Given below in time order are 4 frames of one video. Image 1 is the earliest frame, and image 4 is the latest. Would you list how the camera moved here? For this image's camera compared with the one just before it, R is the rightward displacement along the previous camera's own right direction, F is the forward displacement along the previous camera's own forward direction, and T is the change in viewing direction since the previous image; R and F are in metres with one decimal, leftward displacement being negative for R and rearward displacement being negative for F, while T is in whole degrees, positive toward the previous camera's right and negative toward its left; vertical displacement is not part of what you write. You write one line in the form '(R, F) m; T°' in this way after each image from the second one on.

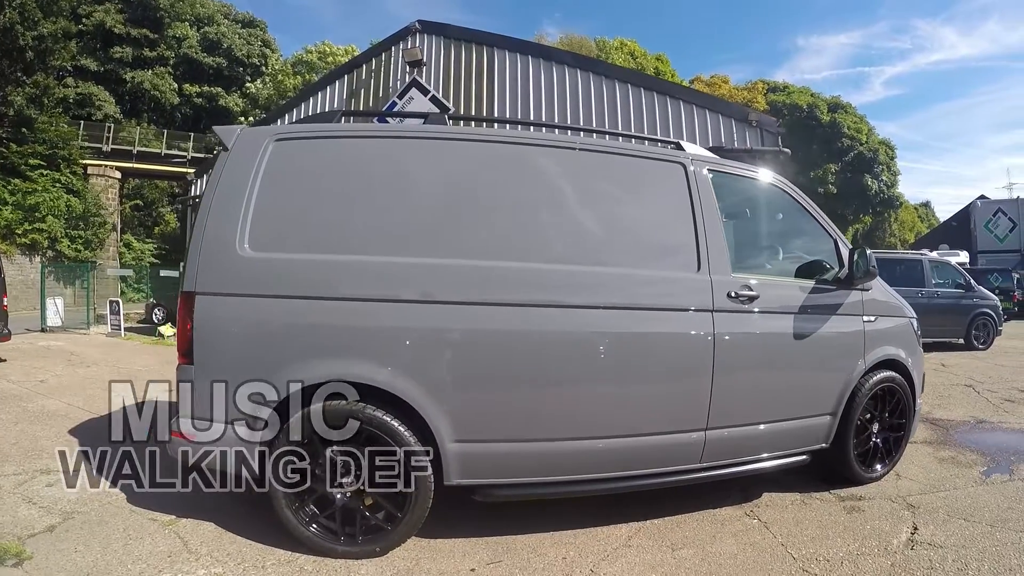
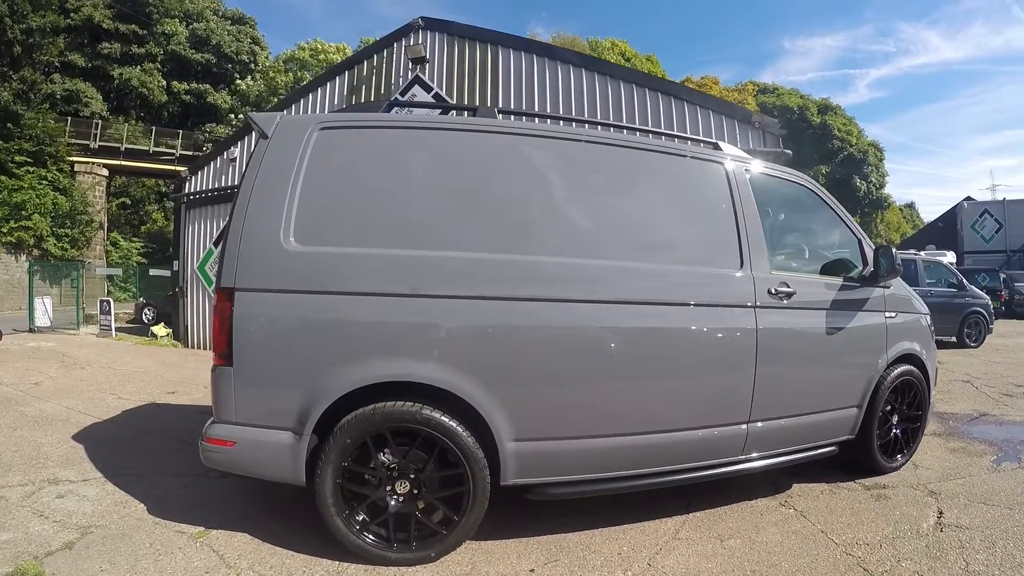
(-0.3, -0.1) m; +1°
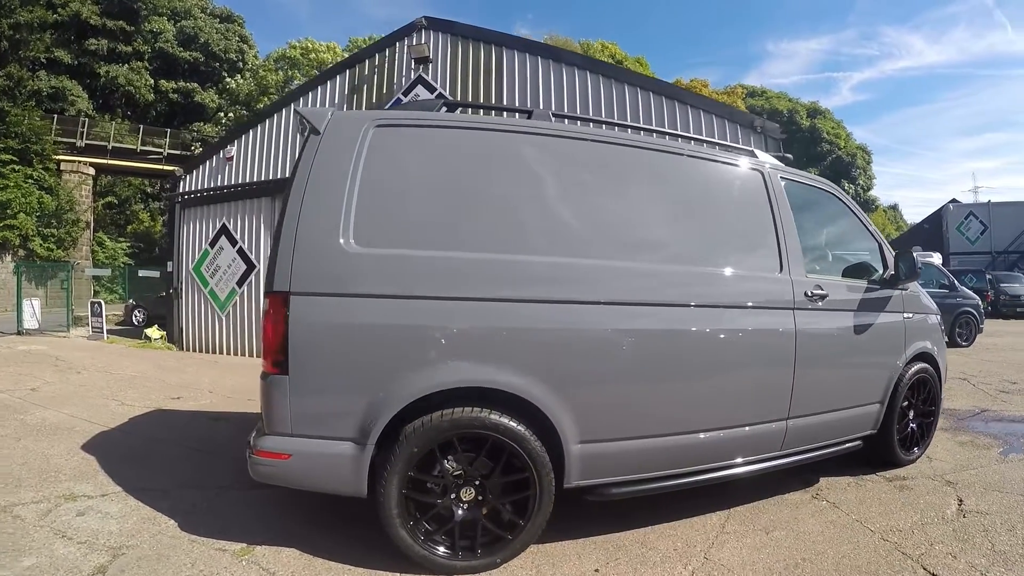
(-0.3, -0.2) m; +1°
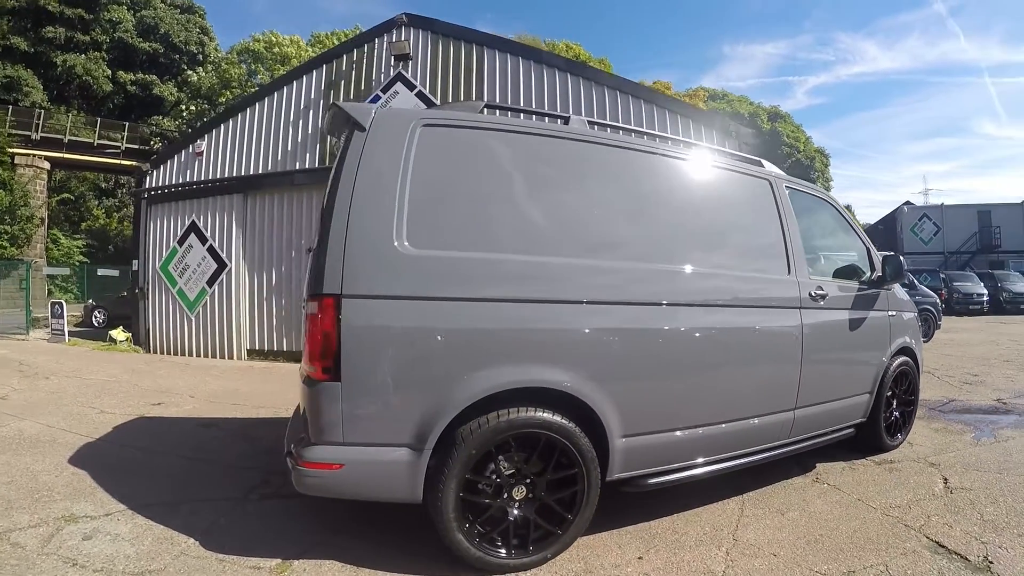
(-0.3, -0.2) m; +3°
